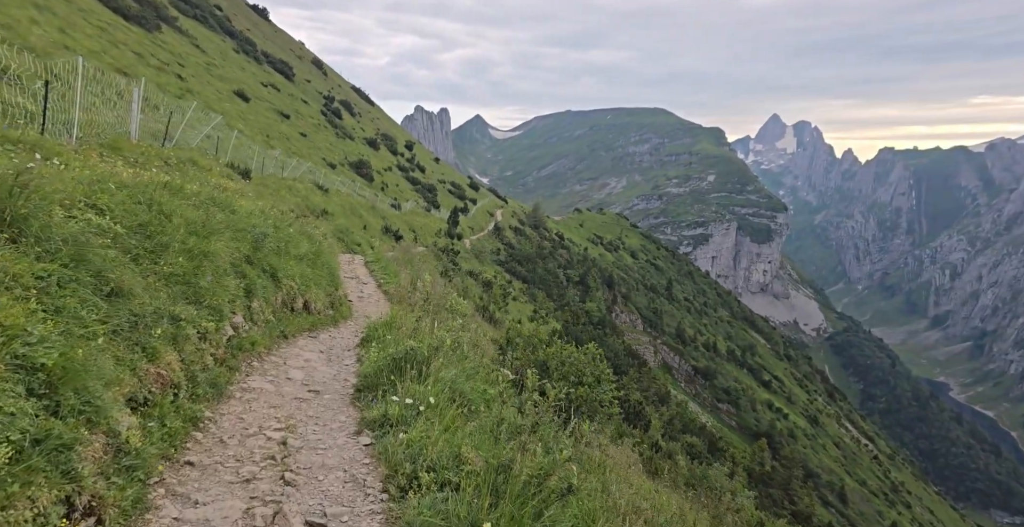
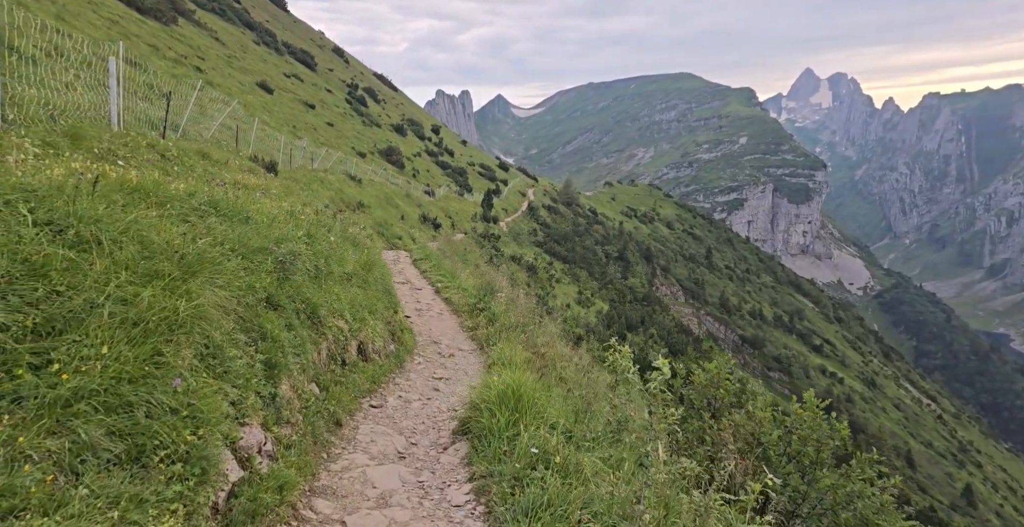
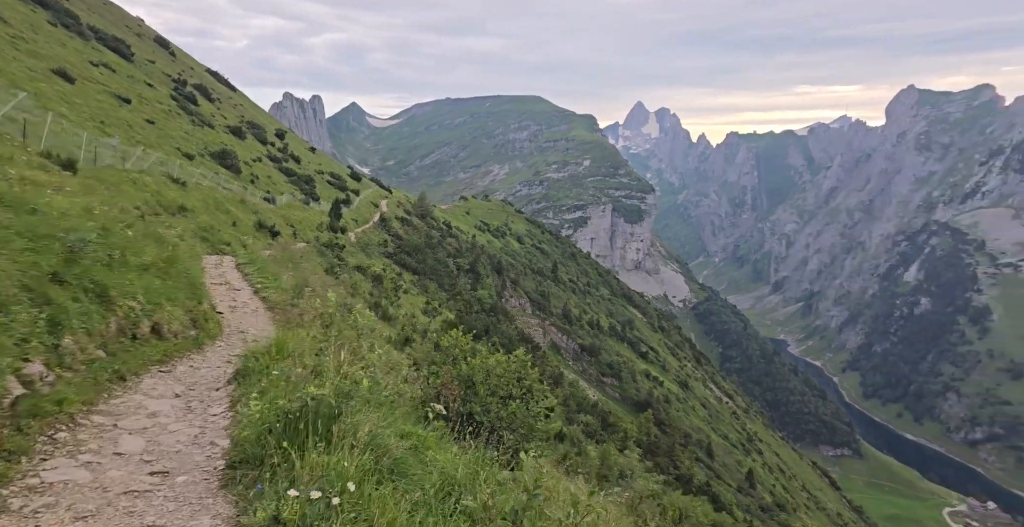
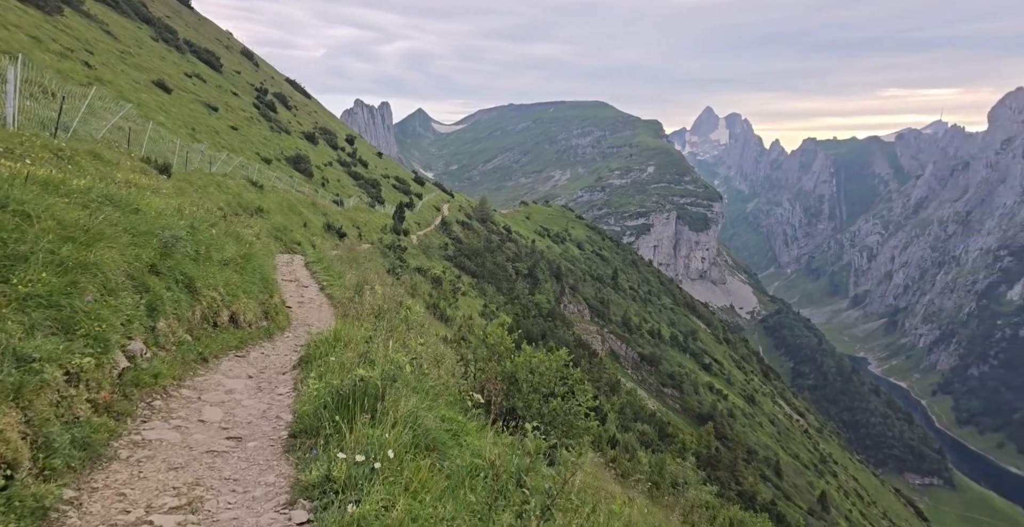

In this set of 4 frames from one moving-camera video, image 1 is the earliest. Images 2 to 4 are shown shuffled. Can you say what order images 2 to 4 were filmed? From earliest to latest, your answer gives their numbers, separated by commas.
4, 3, 2
